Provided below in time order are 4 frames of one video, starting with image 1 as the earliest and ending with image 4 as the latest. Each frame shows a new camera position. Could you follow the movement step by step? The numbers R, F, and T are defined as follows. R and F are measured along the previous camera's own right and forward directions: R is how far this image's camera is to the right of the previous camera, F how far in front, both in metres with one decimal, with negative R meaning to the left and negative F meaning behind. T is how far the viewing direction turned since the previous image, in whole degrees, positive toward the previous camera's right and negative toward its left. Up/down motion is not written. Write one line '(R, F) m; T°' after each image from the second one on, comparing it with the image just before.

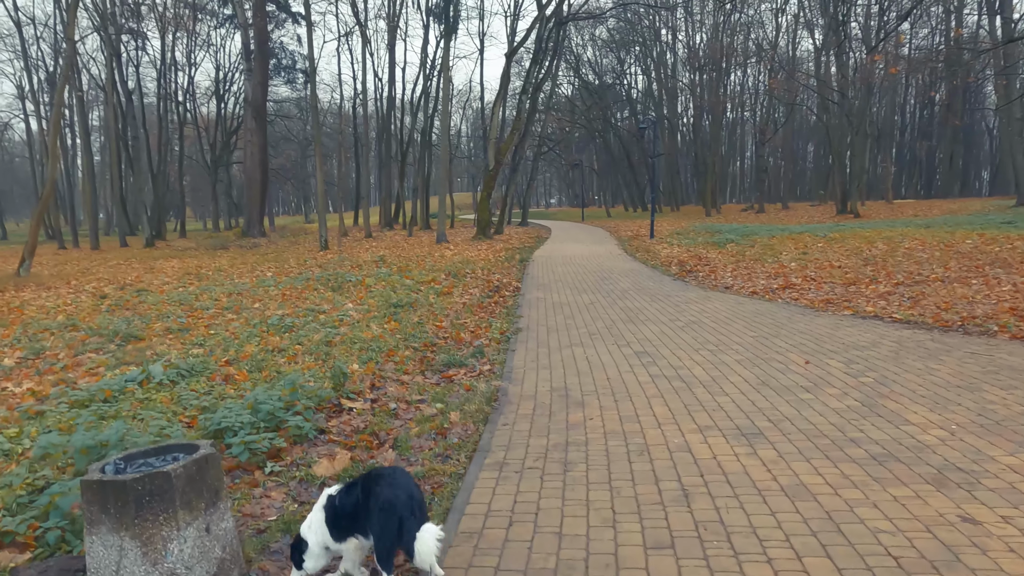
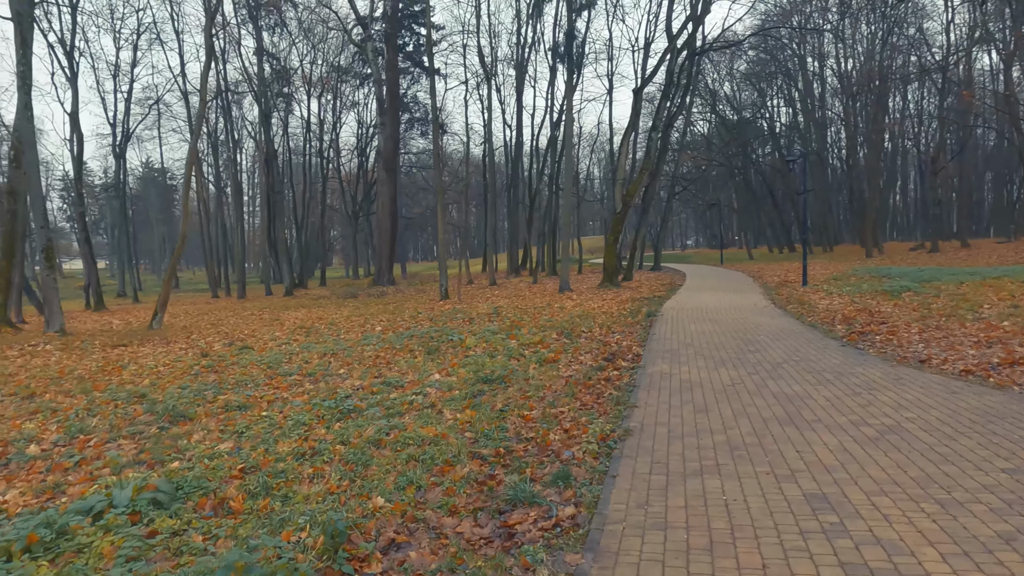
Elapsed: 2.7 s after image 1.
(+0.2, +1.8) m; -12°
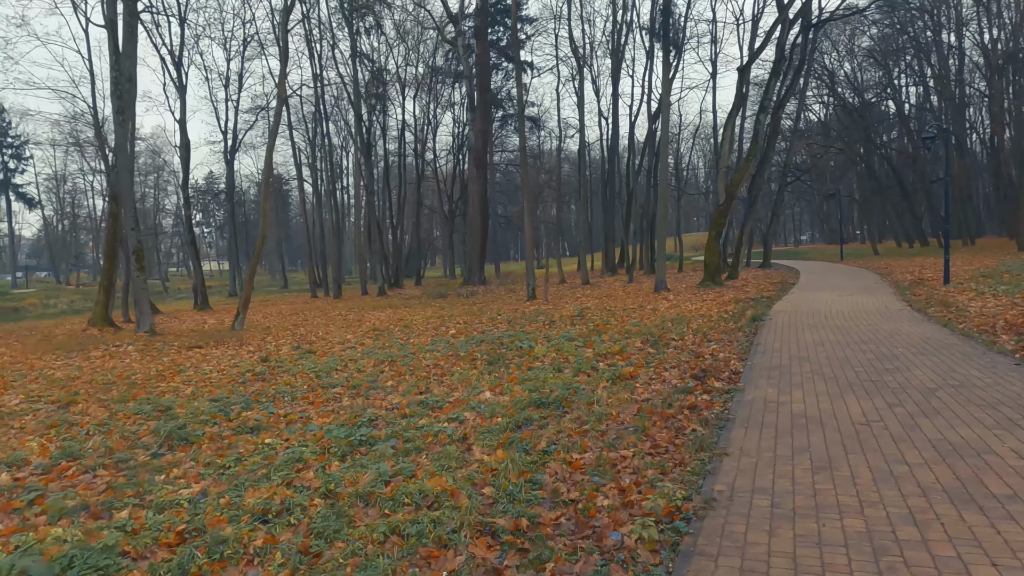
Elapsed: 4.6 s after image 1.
(+0.4, +1.5) m; -9°
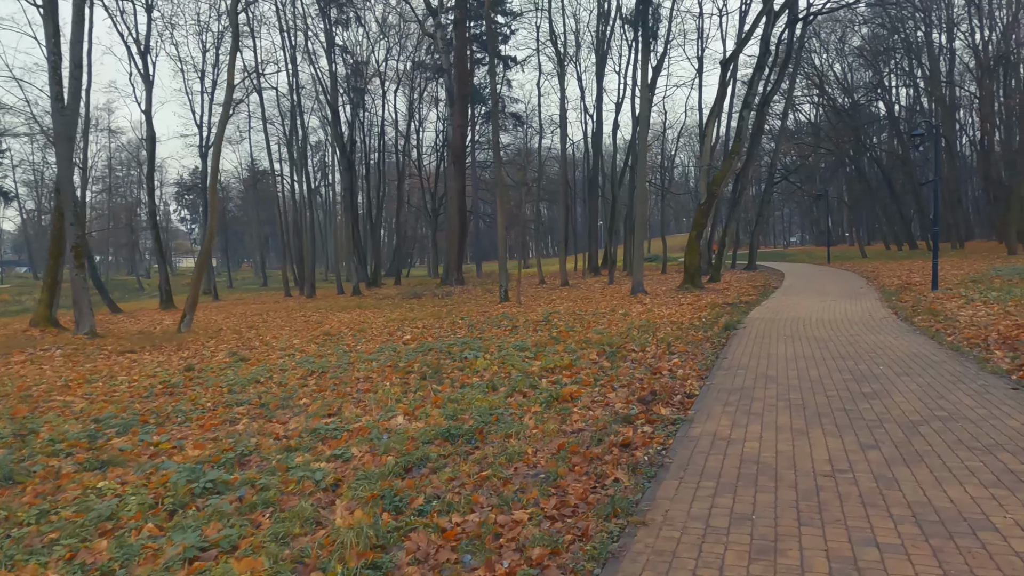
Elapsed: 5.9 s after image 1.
(+0.7, +1.0) m; +1°
